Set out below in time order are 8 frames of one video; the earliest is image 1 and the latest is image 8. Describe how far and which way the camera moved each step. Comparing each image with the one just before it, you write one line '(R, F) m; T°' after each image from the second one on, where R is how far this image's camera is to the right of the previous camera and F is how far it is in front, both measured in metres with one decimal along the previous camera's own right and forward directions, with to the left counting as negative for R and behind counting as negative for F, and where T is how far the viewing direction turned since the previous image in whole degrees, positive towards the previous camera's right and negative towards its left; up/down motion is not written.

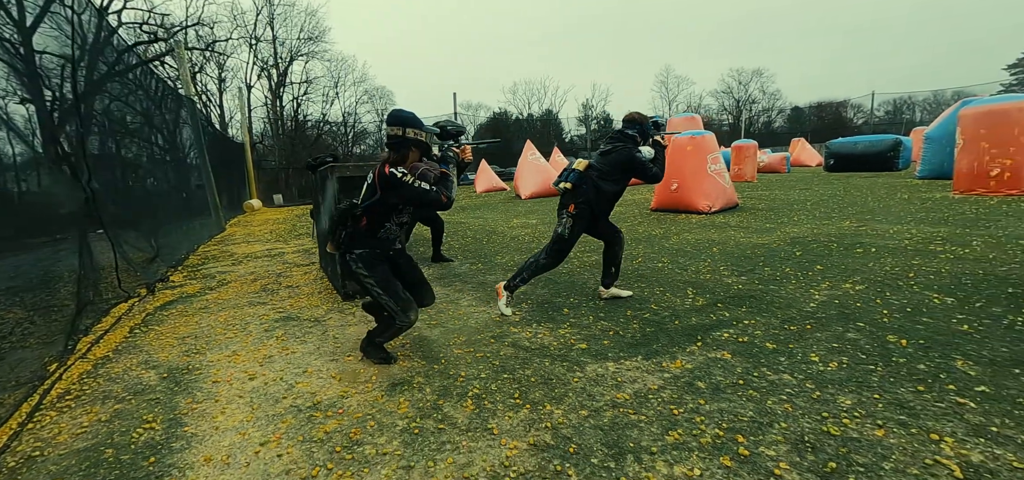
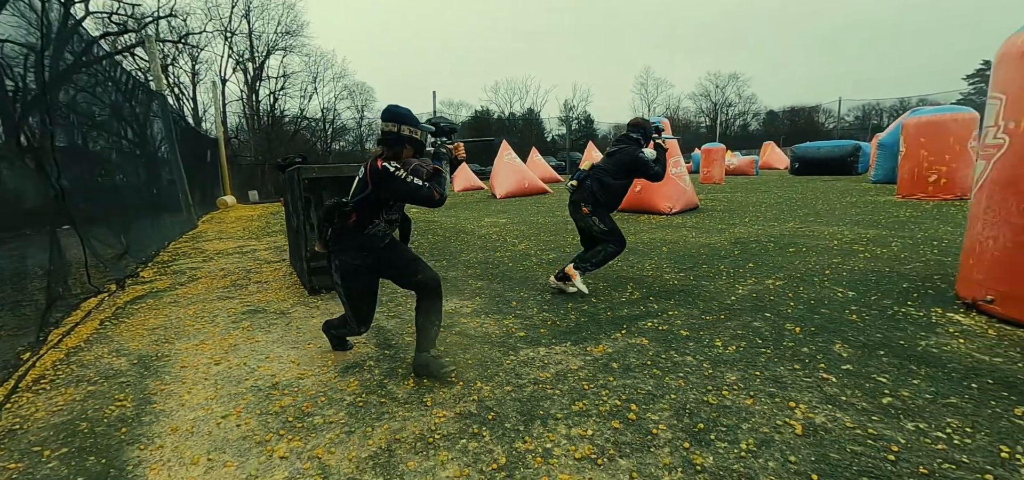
(+0.2, -0.3) m; +2°
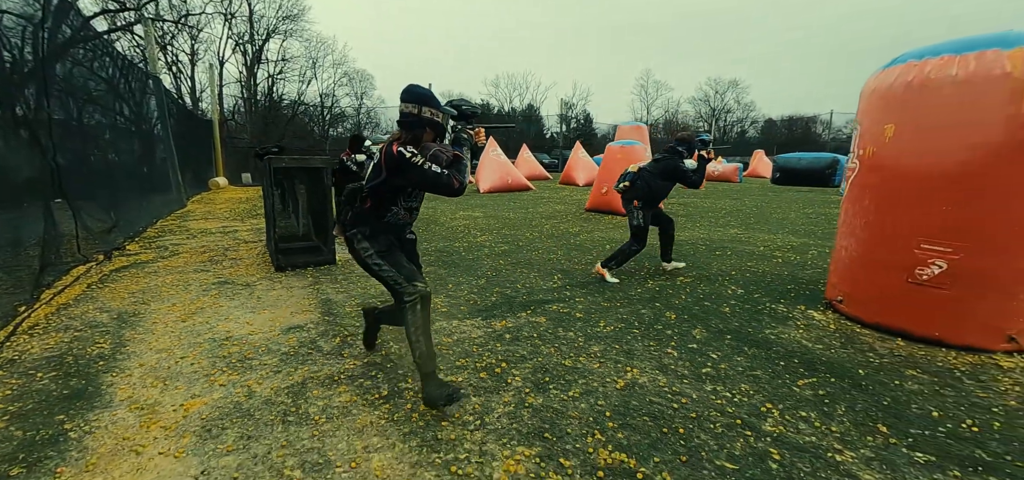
(+0.5, -0.5) m; +1°
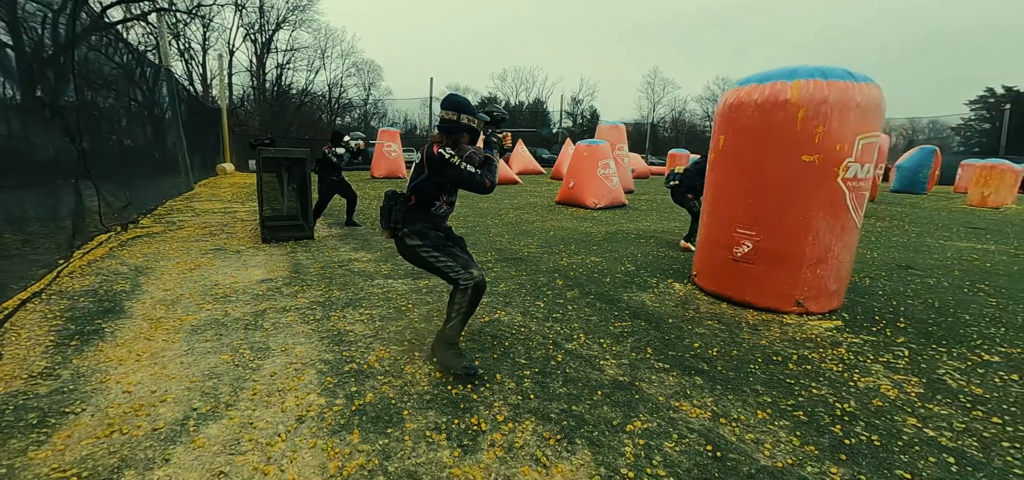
(+0.7, -0.9) m; -1°
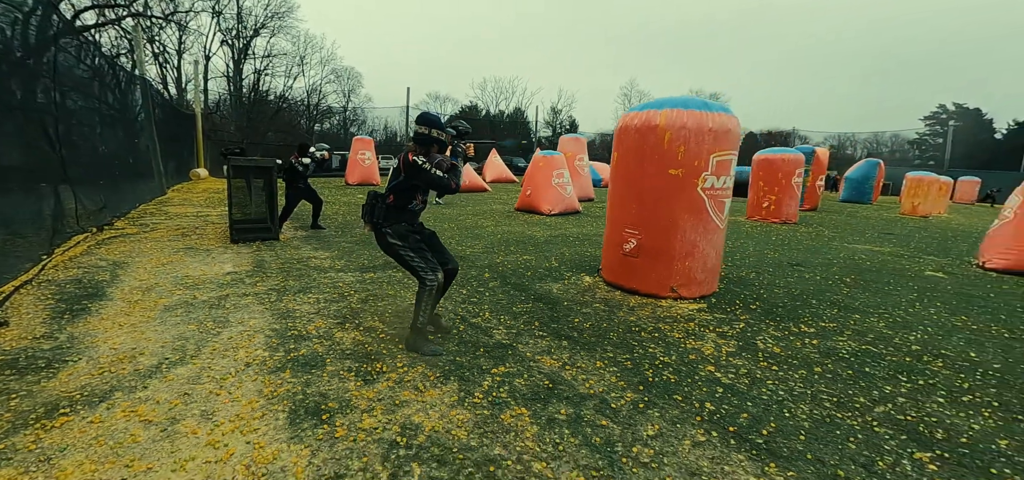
(+0.5, -0.7) m; +2°
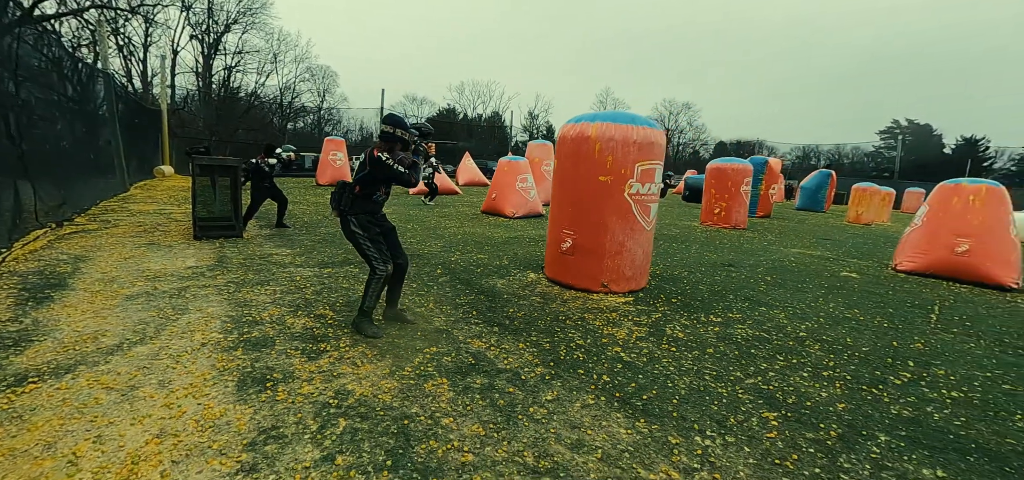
(+0.3, -0.4) m; +3°
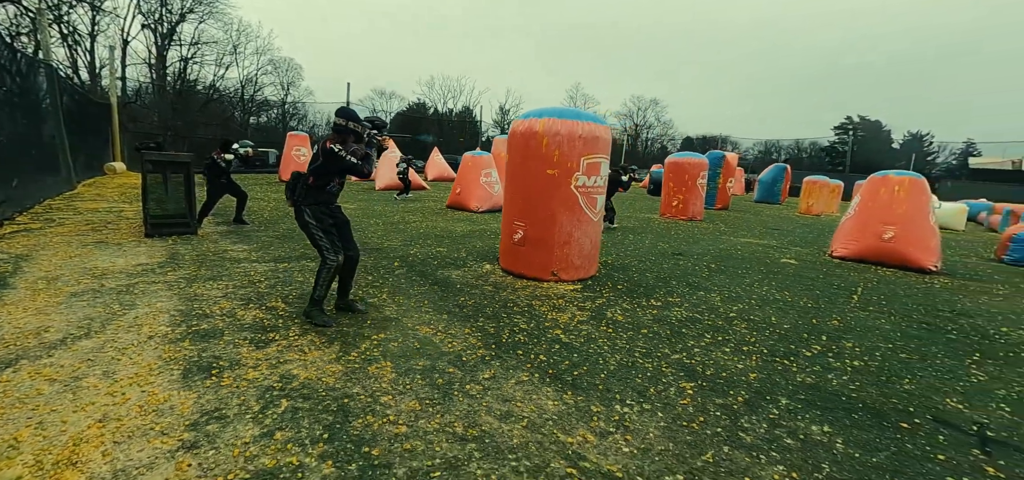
(+0.2, -0.2) m; +3°
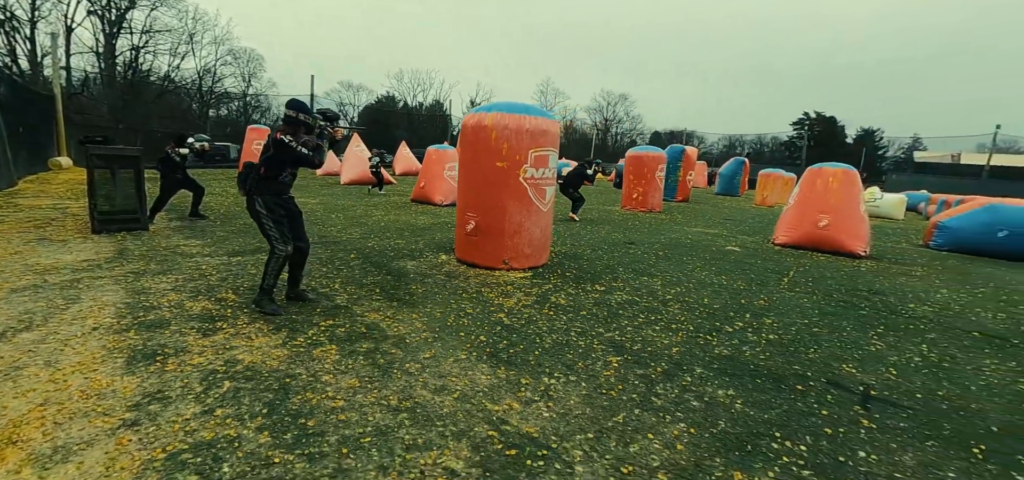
(+0.2, -0.2) m; +3°
